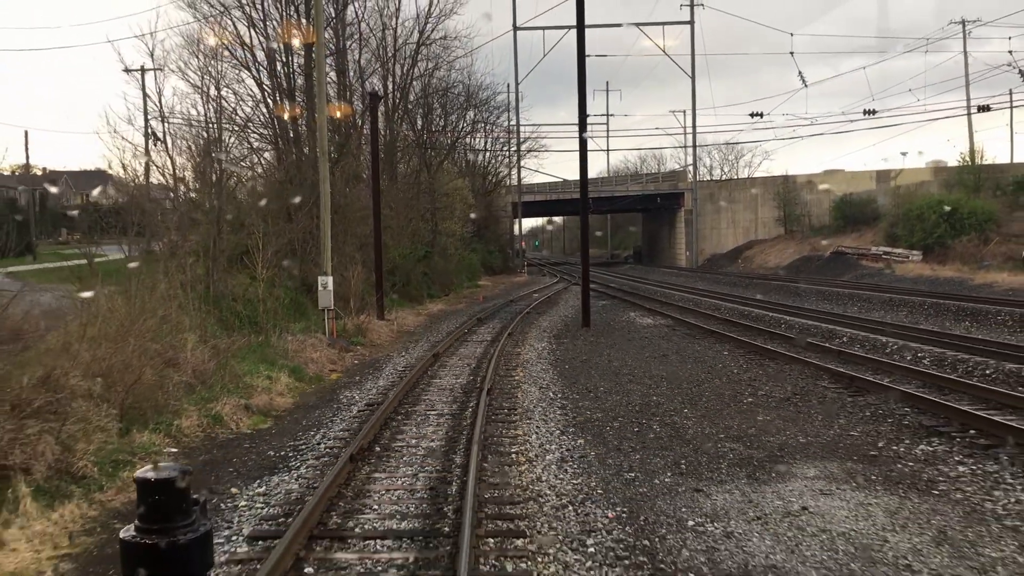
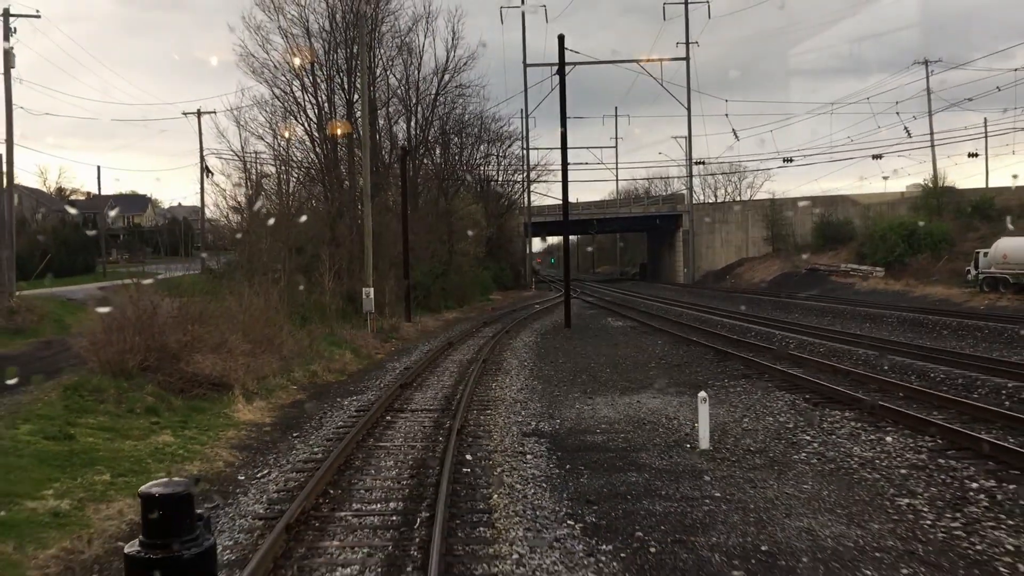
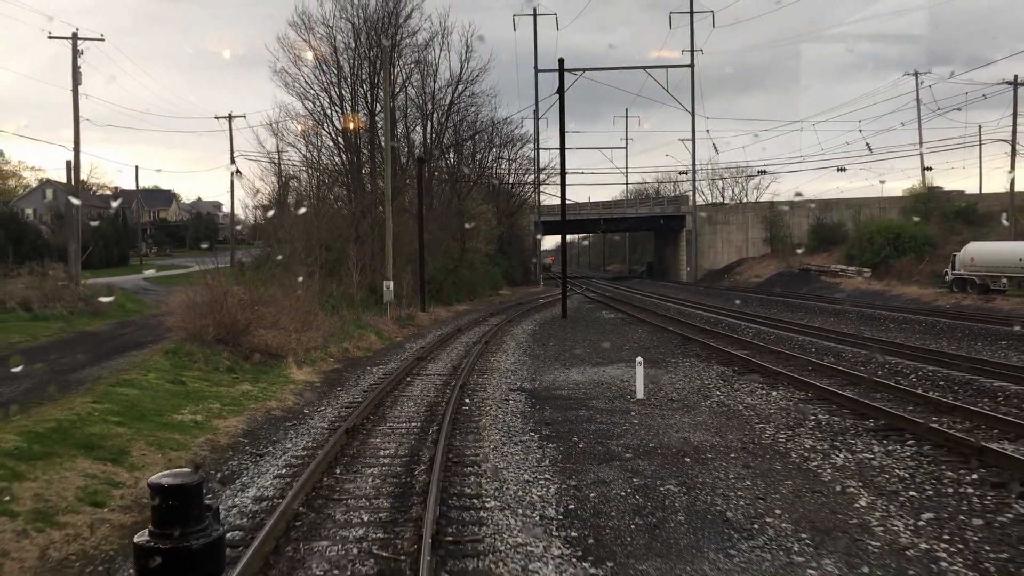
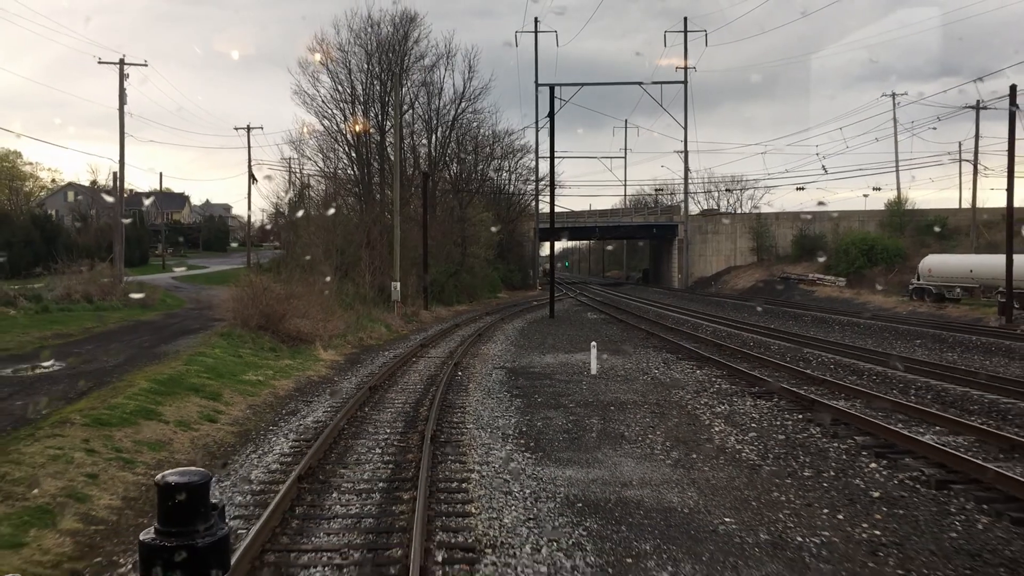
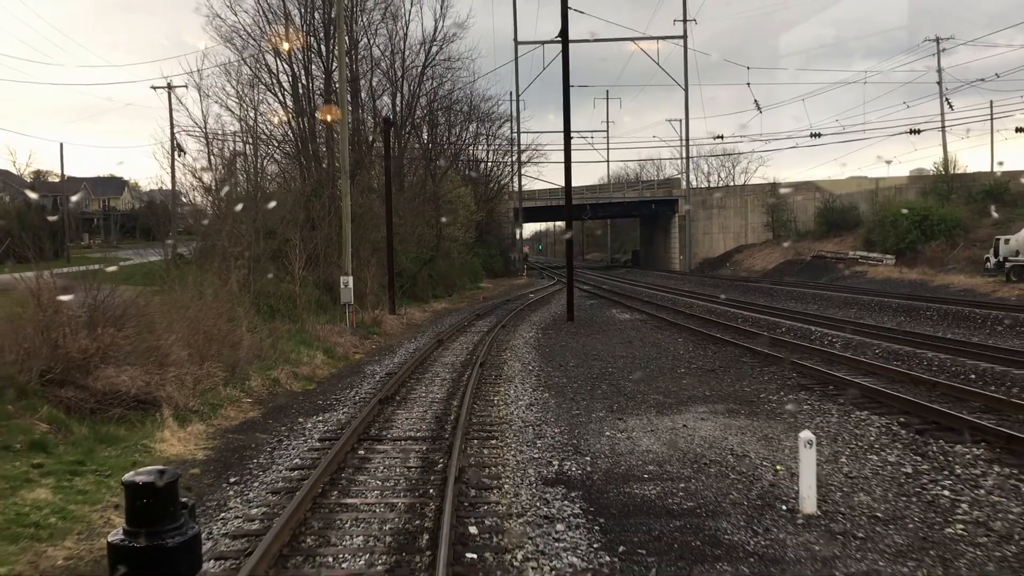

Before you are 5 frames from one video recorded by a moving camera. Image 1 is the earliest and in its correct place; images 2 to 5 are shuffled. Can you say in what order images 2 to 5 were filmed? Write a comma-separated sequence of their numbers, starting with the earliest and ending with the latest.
5, 2, 3, 4
